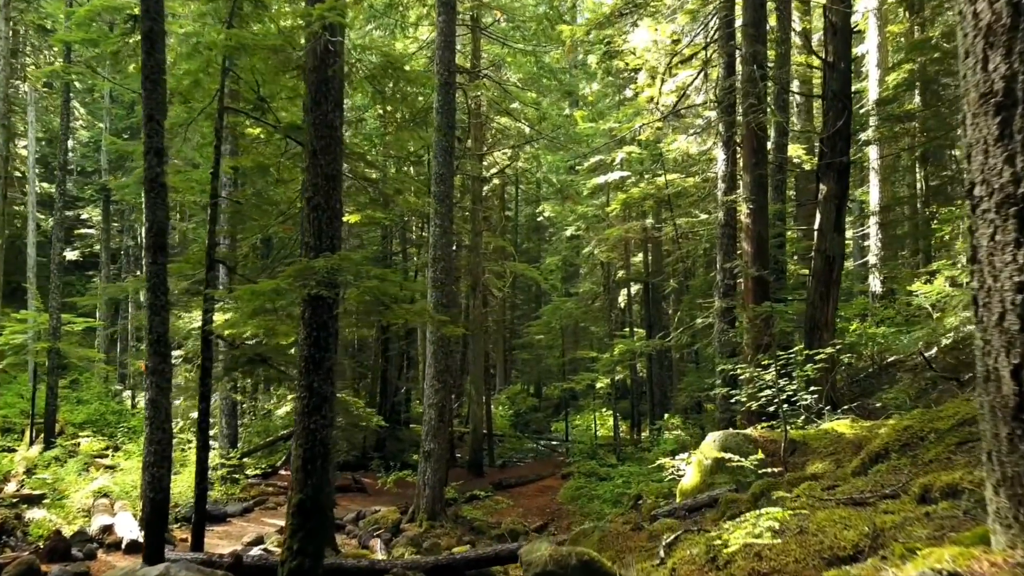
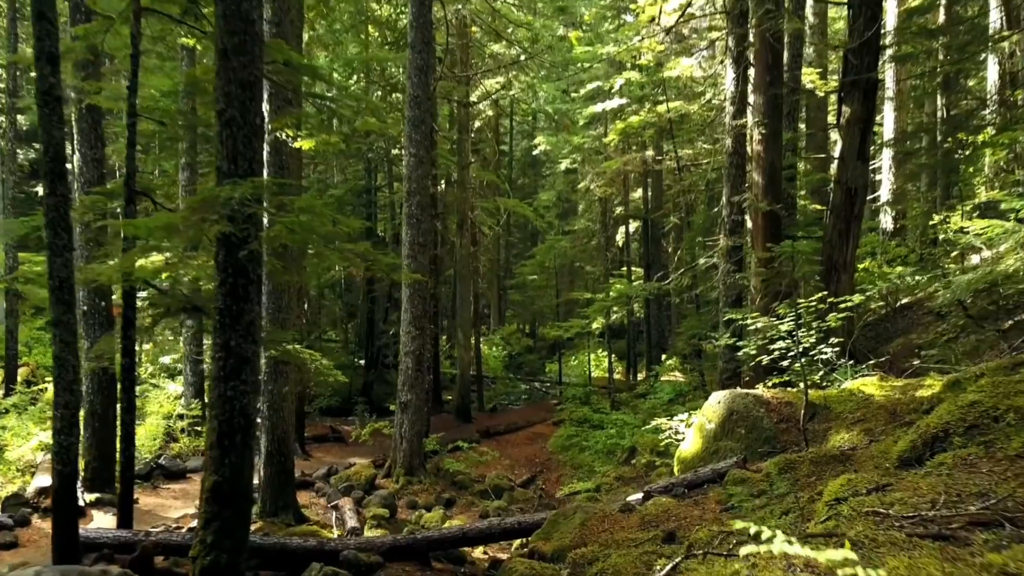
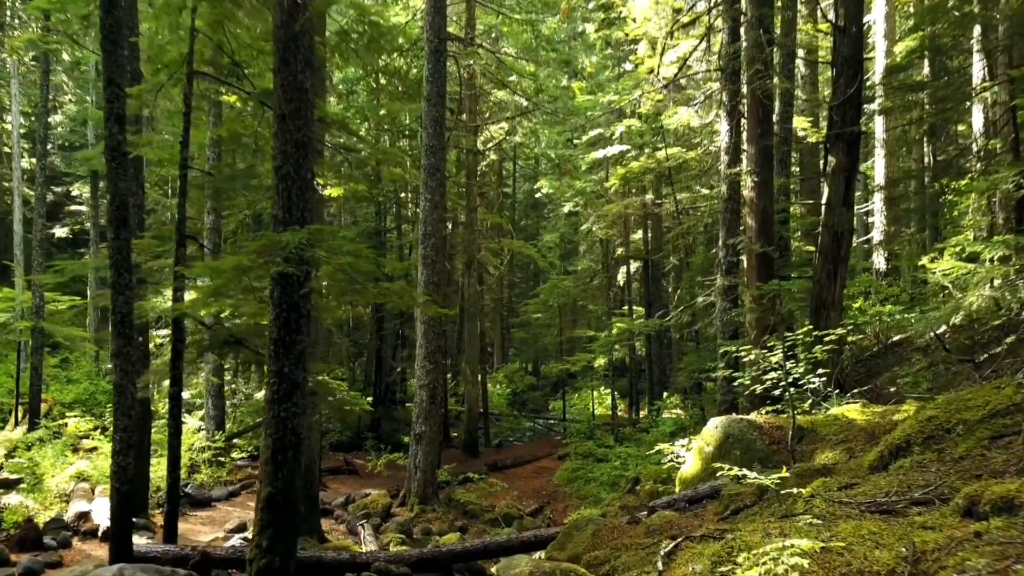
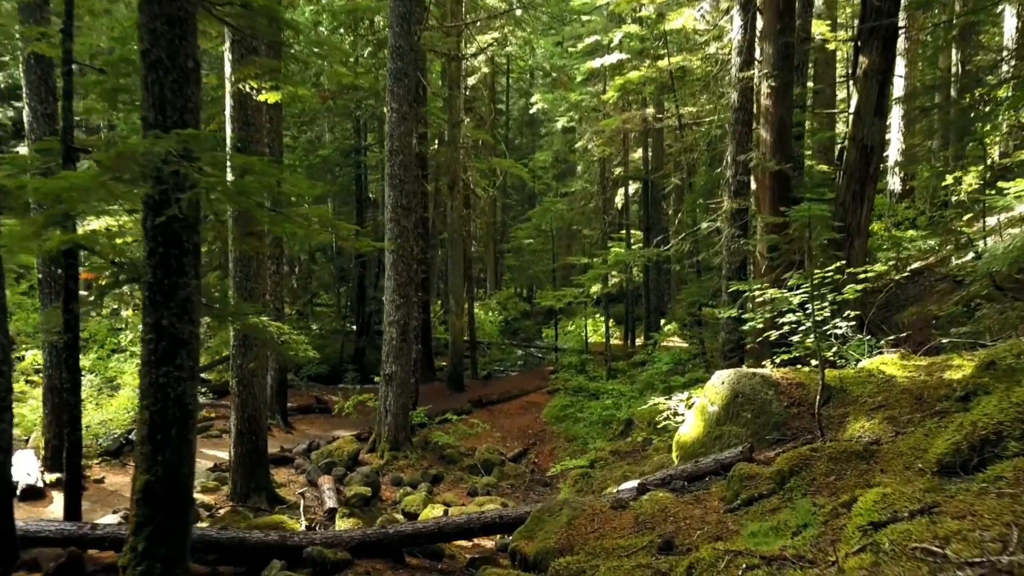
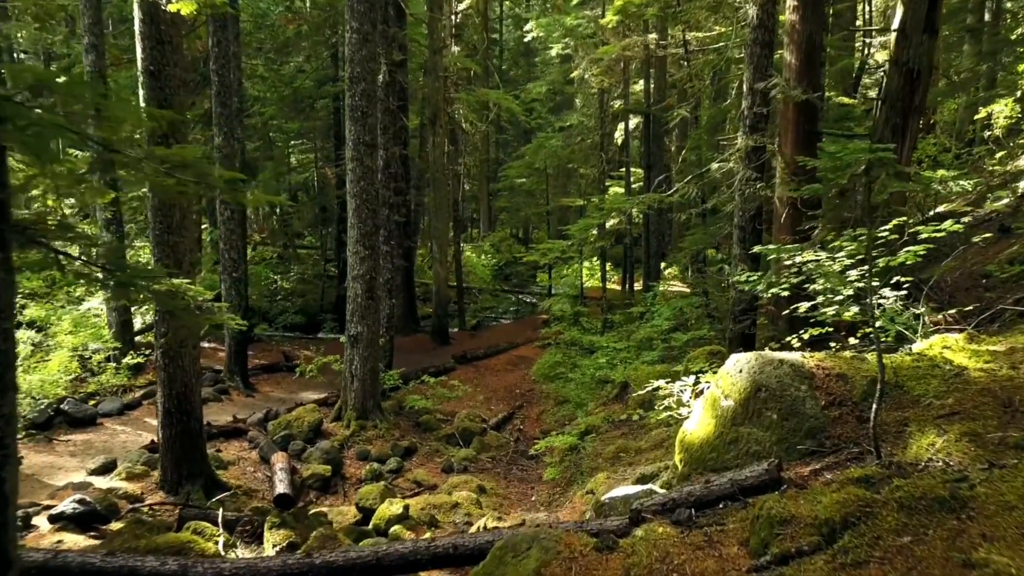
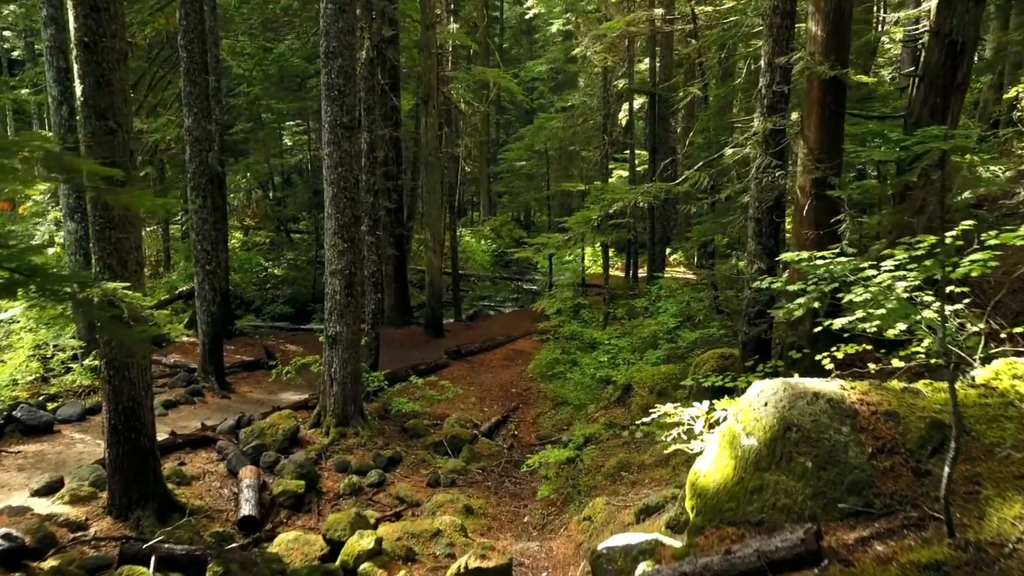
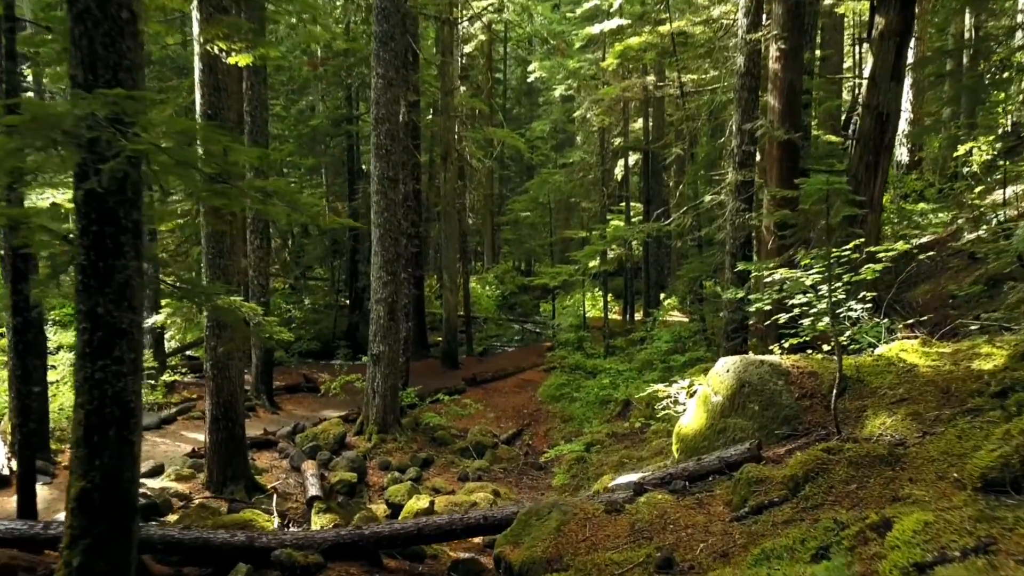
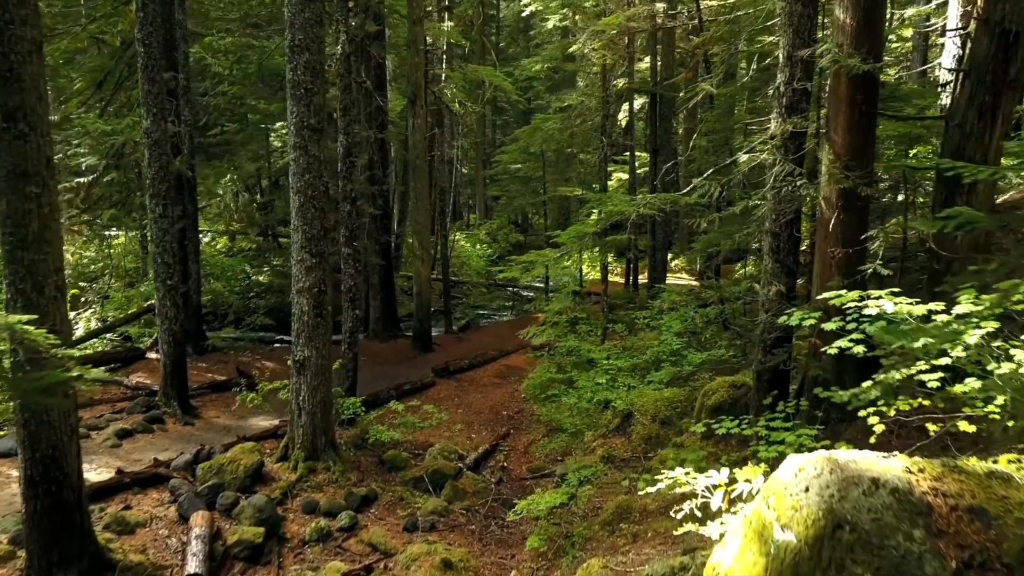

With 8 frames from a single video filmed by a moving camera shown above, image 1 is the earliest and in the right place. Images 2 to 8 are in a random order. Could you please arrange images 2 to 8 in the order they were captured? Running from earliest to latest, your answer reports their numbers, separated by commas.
3, 2, 4, 7, 5, 6, 8
